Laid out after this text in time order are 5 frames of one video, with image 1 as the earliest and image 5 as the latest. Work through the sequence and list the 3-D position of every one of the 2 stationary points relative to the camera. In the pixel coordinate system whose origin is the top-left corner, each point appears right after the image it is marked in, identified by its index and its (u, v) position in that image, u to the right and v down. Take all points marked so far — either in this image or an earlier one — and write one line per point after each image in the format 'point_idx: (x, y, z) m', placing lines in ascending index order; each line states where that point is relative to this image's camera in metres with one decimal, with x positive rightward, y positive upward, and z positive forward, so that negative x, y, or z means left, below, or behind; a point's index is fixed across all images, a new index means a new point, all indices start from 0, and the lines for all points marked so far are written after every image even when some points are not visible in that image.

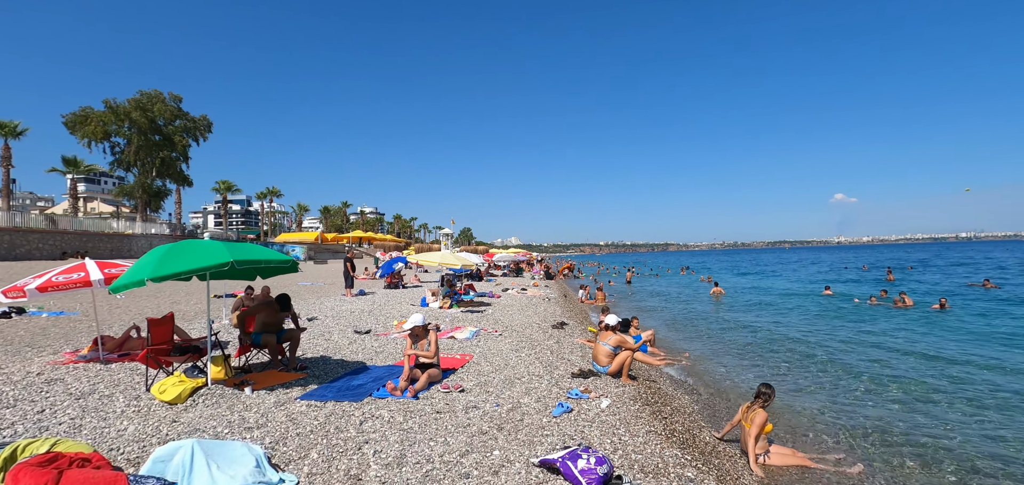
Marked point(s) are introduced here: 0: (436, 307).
0: (-2.7, -2.3, +16.0) m
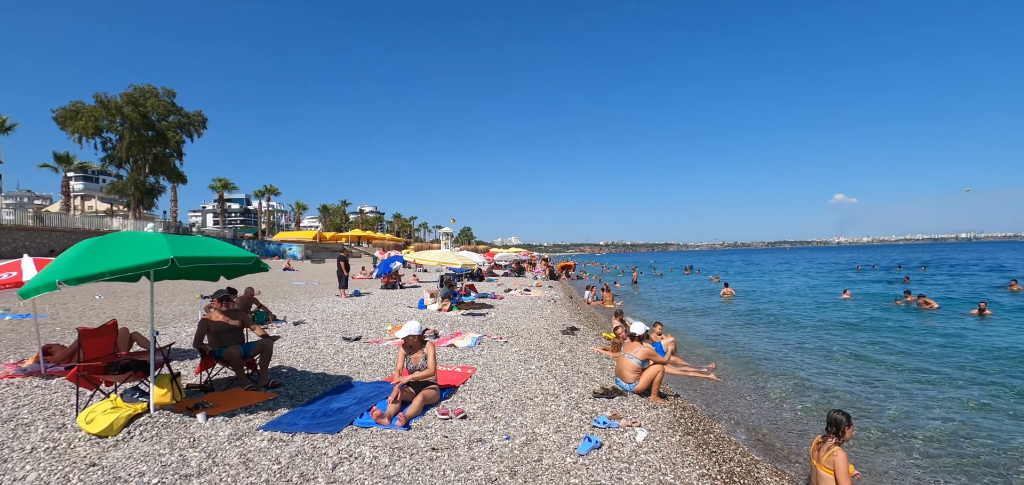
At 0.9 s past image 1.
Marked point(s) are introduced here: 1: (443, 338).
0: (-2.6, -2.2, +14.8) m
1: (-1.5, -2.1, +9.7) m
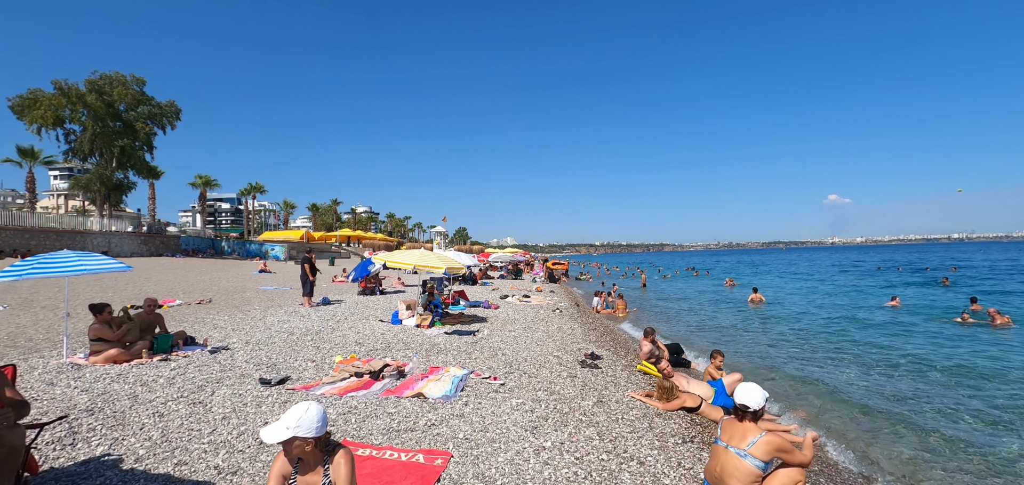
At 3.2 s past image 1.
0: (-2.6, -2.2, +11.7) m
1: (-1.5, -2.0, +6.5) m
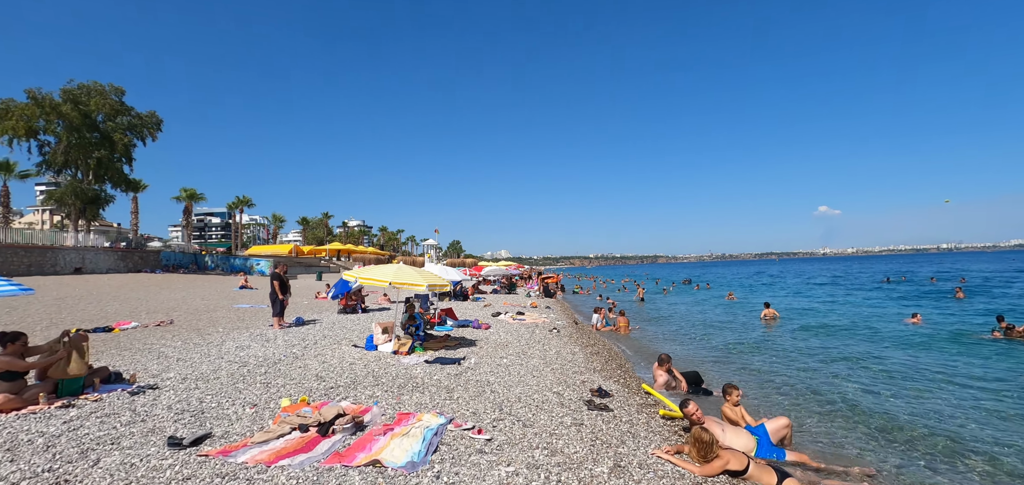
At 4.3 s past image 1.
0: (-2.8, -2.5, +10.1) m
1: (-1.6, -2.2, +5.0) m
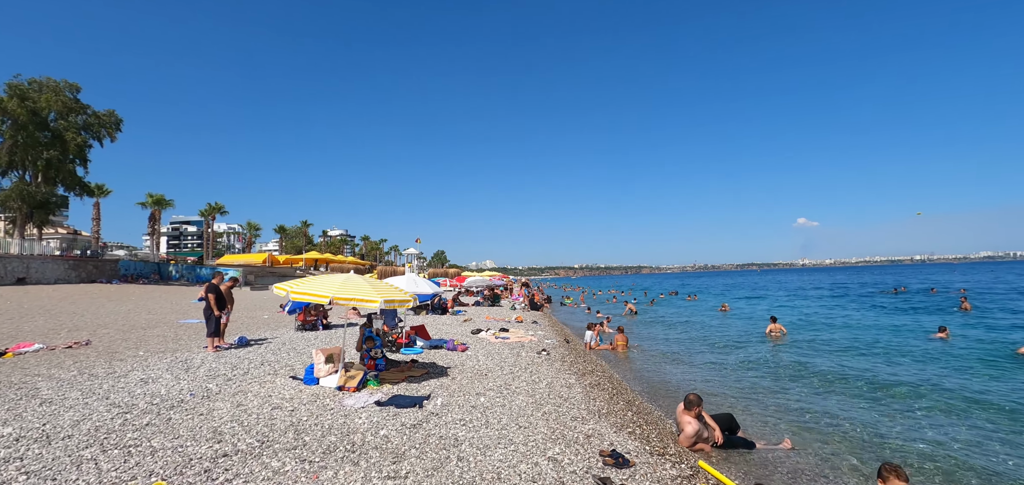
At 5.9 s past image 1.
0: (-3.2, -2.5, +7.8) m
1: (-1.8, -2.1, +2.8) m
